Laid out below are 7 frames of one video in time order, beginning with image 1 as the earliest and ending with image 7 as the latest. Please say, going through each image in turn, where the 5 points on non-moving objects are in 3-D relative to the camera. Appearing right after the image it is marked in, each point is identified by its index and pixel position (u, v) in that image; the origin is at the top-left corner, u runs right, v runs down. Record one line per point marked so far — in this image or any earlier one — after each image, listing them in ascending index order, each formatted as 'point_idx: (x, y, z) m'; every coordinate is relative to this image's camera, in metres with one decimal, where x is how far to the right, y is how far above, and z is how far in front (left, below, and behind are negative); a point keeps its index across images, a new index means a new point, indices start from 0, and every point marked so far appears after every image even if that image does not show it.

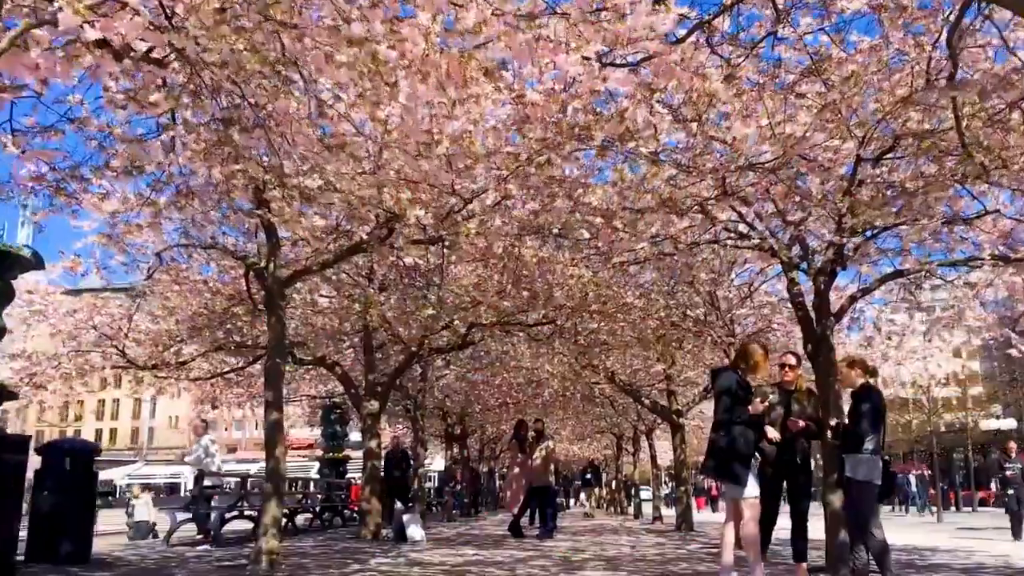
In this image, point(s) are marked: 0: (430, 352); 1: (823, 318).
0: (-1.6, -1.2, +17.4) m
1: (+3.8, -0.4, +11.2) m
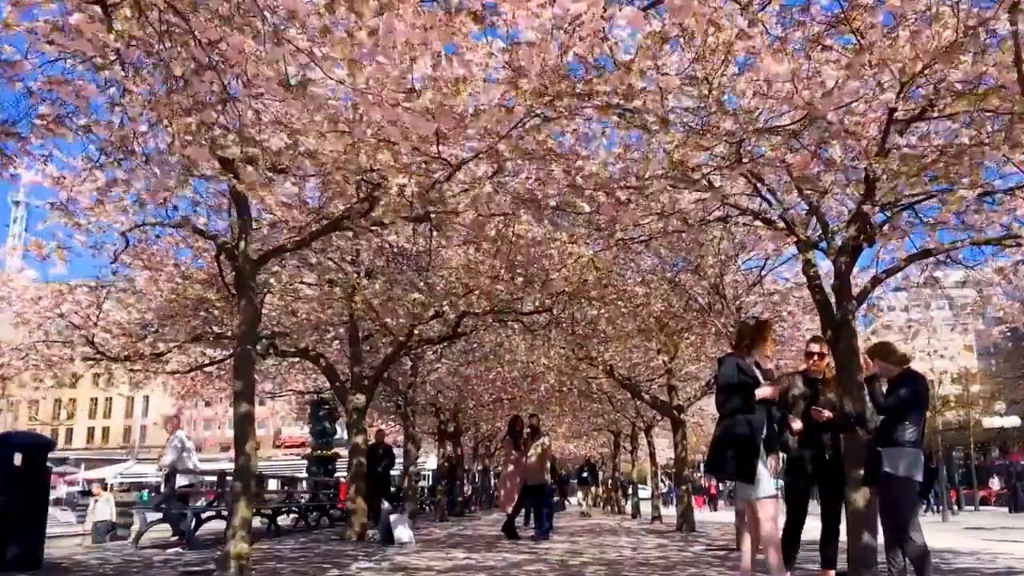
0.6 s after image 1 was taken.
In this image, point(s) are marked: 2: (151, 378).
0: (-1.7, -1.0, +16.4) m
1: (+3.7, -0.2, +10.3) m
2: (-7.8, -2.0, +19.9) m
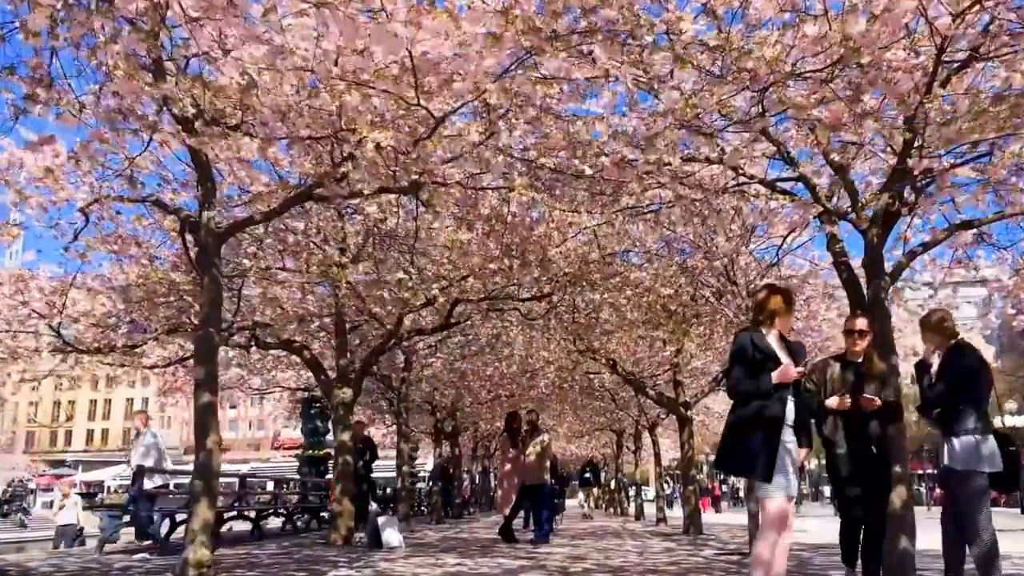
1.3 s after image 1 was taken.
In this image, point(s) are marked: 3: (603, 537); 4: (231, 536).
0: (-1.7, -0.7, +15.4) m
1: (+3.6, +0.1, +9.2) m
2: (-7.9, -1.7, +18.8) m
3: (+1.9, -5.1, +19.0) m
4: (-5.1, -4.5, +16.7) m
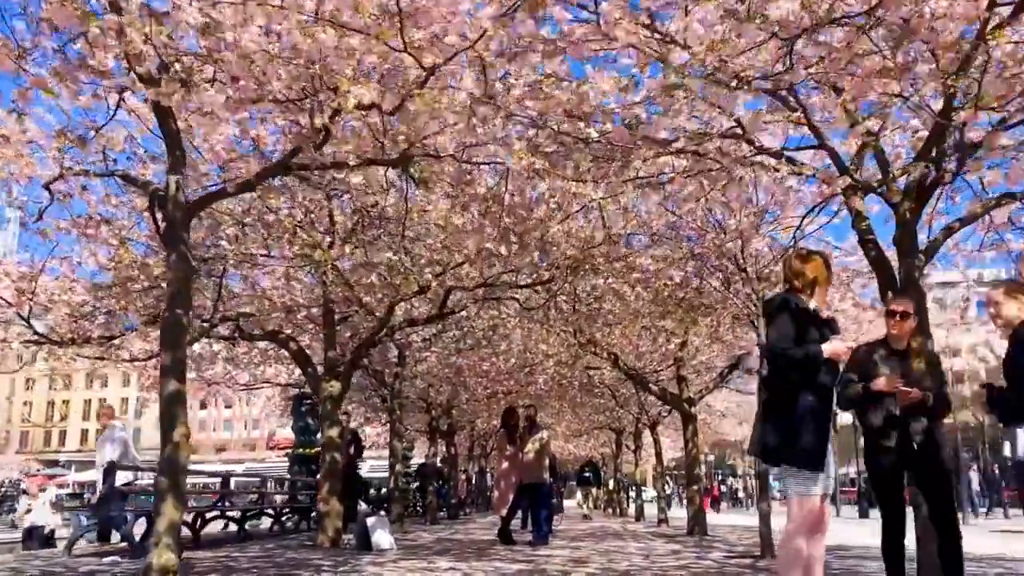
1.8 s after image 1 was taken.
0: (-1.8, -0.5, +14.5) m
1: (+3.6, +0.3, +8.4) m
2: (-7.9, -1.5, +18.0) m
3: (+1.8, -4.9, +18.2) m
4: (-5.1, -4.3, +15.8) m
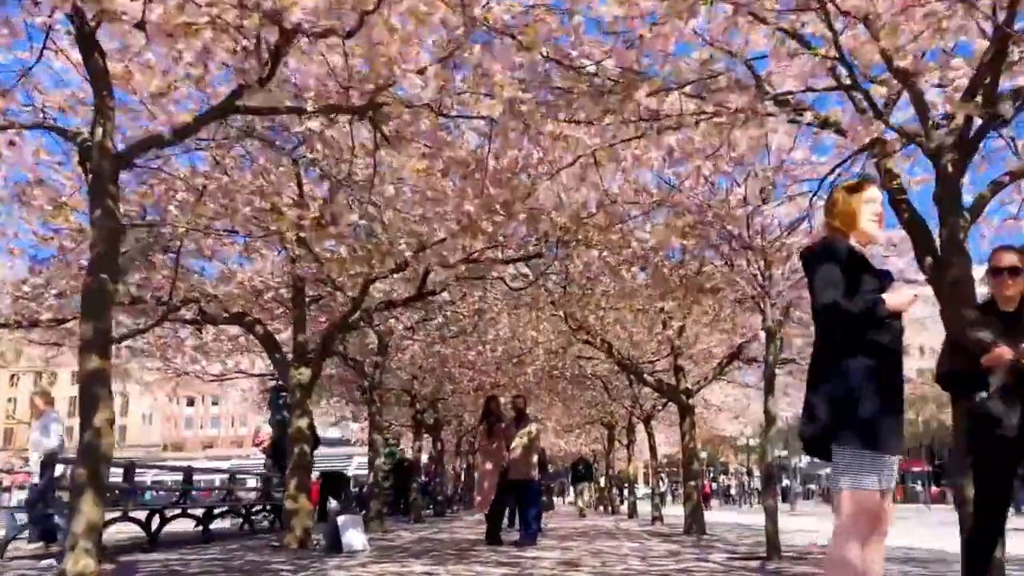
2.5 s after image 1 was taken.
0: (-2.0, -0.2, +13.4) m
1: (+3.5, +0.6, +7.3) m
2: (-8.2, -1.2, +16.8) m
3: (+1.6, -4.6, +17.0) m
4: (-5.4, -4.0, +14.6) m
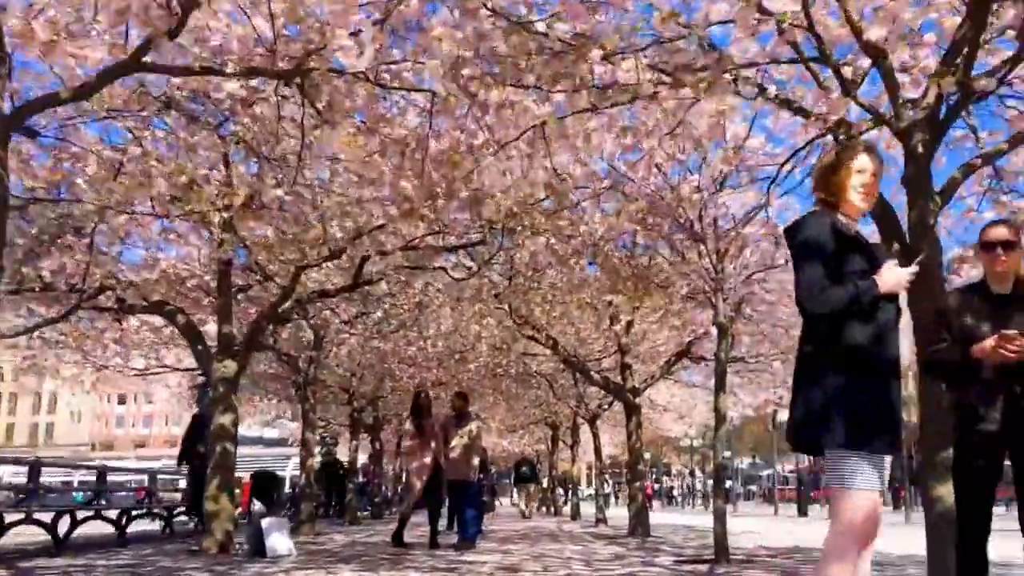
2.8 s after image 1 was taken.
0: (-2.8, -0.1, +12.6) m
1: (+3.0, +0.7, +6.8) m
2: (-9.2, -1.0, +15.6) m
3: (+0.5, -4.5, +16.4) m
4: (-6.3, -3.8, +13.6) m
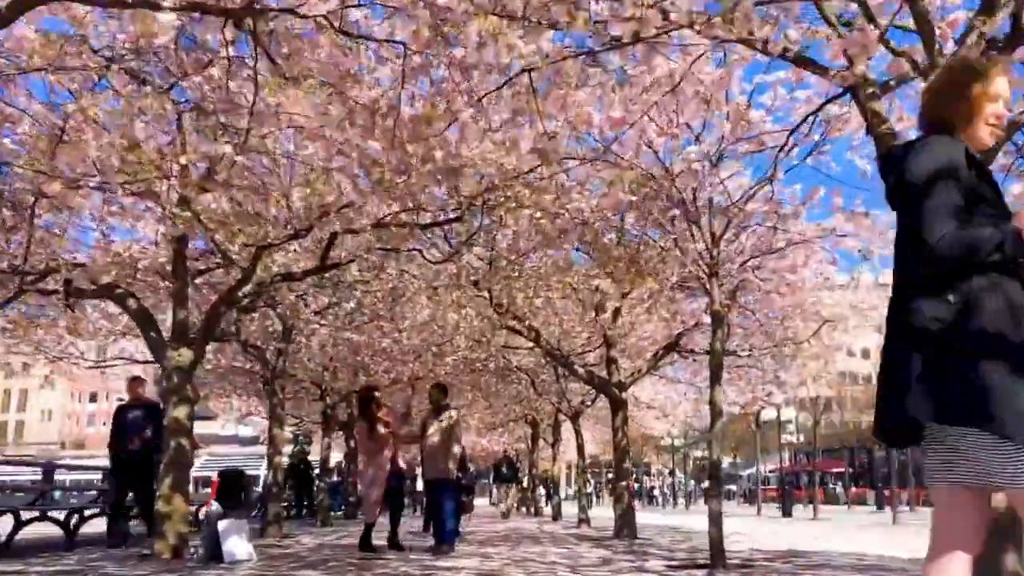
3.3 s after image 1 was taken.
0: (-3.0, +0.2, +11.6) m
1: (+2.9, +0.8, +6.0) m
2: (-9.5, -0.7, +14.5) m
3: (+0.1, -4.3, +15.5) m
4: (-6.6, -3.5, +12.6) m
